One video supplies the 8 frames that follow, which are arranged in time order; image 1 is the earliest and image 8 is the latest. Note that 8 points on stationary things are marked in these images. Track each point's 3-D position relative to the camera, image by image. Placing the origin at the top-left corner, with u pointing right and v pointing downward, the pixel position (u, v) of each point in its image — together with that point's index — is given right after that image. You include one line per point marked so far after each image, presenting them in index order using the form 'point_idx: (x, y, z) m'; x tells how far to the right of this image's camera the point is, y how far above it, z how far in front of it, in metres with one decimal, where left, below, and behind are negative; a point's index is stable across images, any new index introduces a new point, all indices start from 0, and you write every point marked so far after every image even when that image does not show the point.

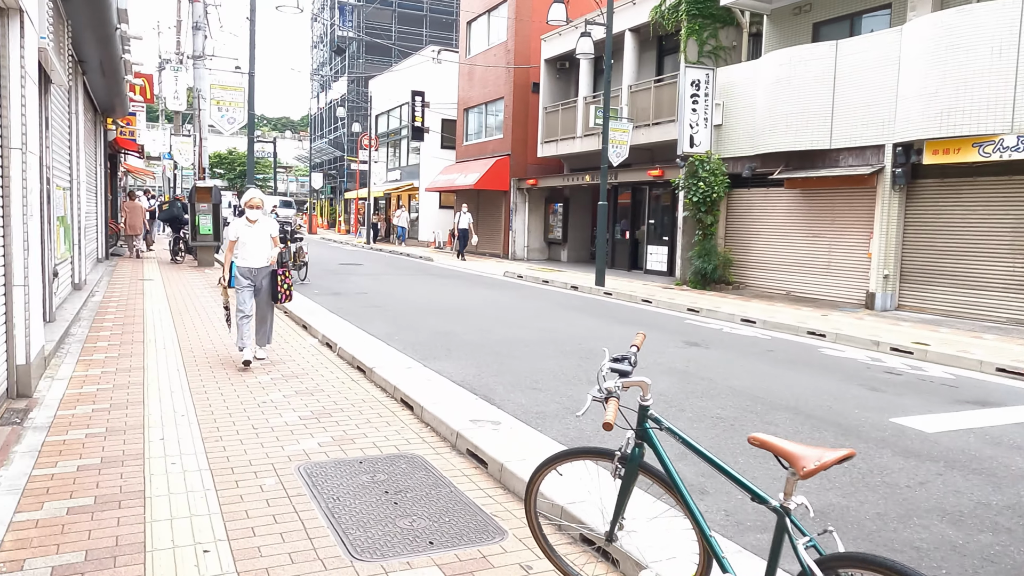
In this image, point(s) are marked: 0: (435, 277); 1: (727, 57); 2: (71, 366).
0: (-1.9, +0.3, +18.6) m
1: (+5.4, +5.9, +19.1) m
2: (-4.1, -0.7, +6.9) m
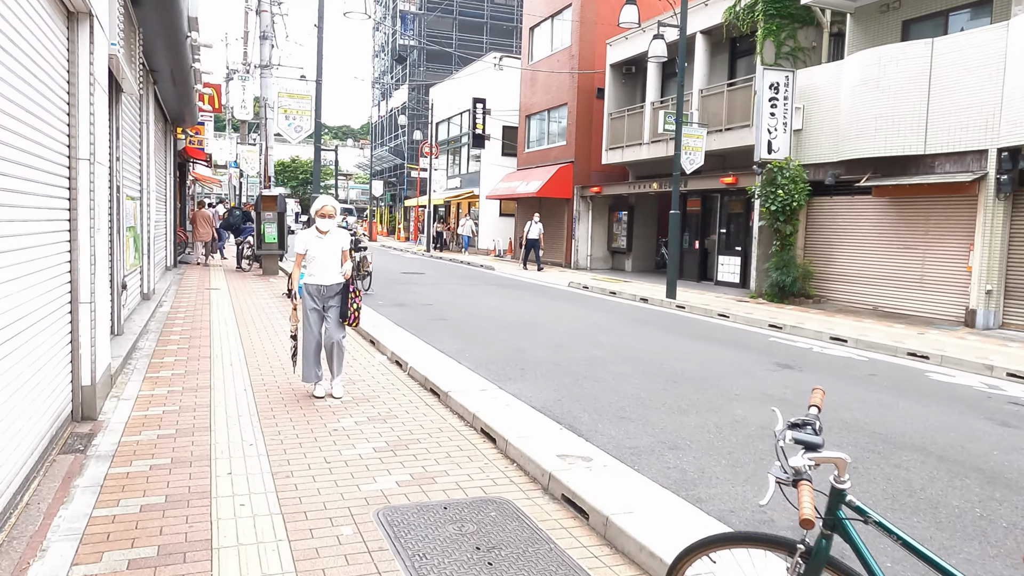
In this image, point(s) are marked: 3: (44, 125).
0: (-0.3, 0.0, +18.2) m
1: (+7.1, +5.6, +18.2) m
2: (-3.3, -0.9, +6.7) m
3: (-3.1, +1.0, +4.9) m
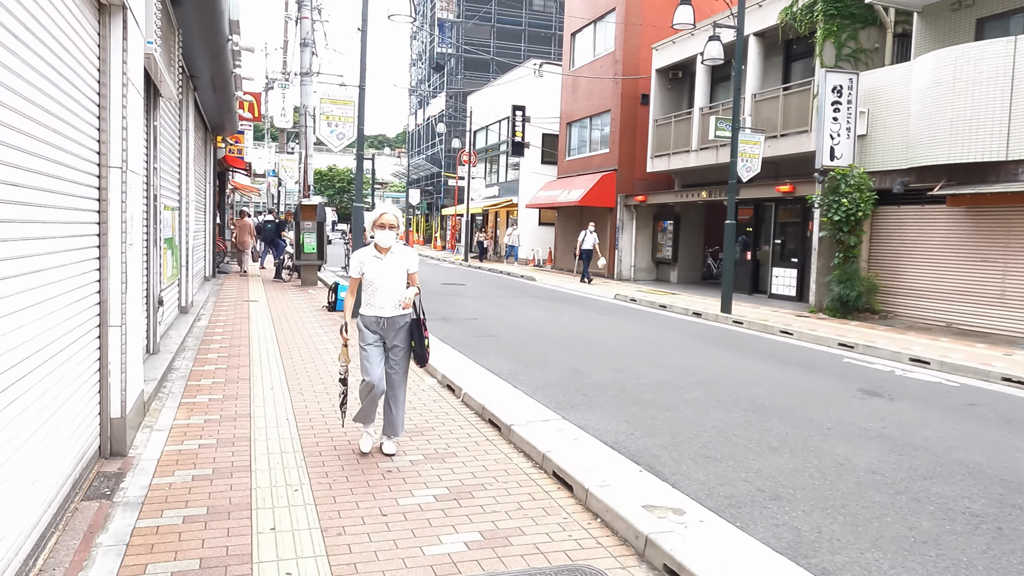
0: (+0.7, -0.3, +17.5) m
1: (+8.2, +5.2, +17.2) m
2: (-2.8, -1.0, +6.2) m
3: (-2.6, +0.9, +4.4) m
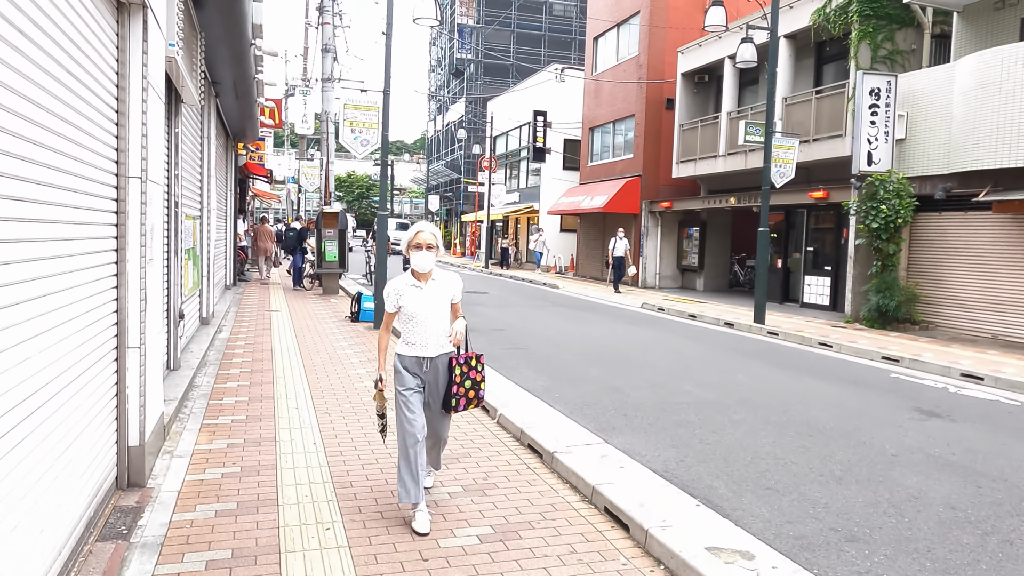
0: (+1.3, -0.5, +17.1) m
1: (+8.7, +5.0, +16.7) m
2: (-2.5, -1.1, +5.8) m
3: (-2.3, +0.8, +4.1) m
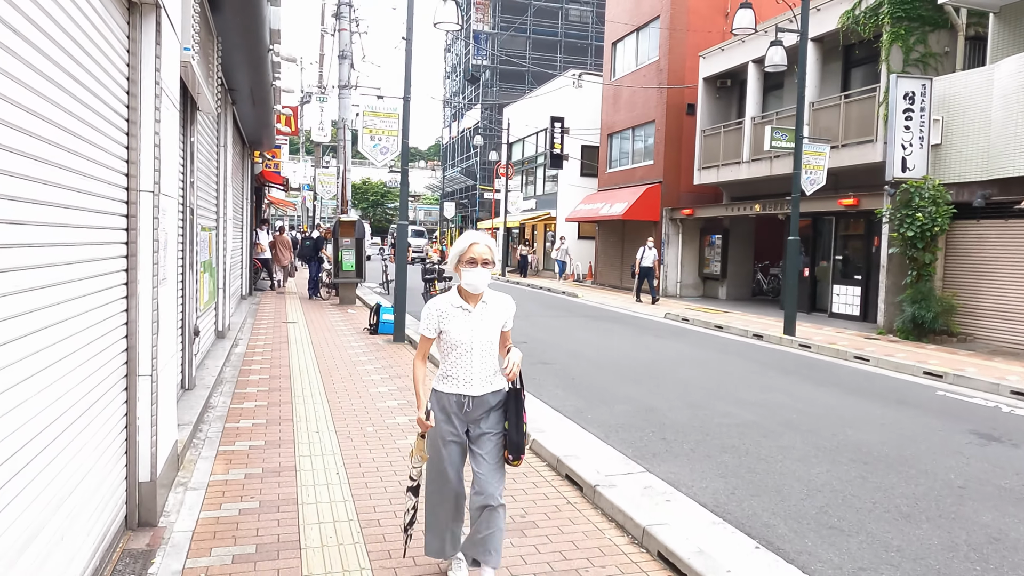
0: (+1.8, -0.7, +16.7) m
1: (+9.2, +4.8, +16.2) m
2: (-2.2, -1.3, +5.5) m
3: (-2.1, +0.7, +3.7) m
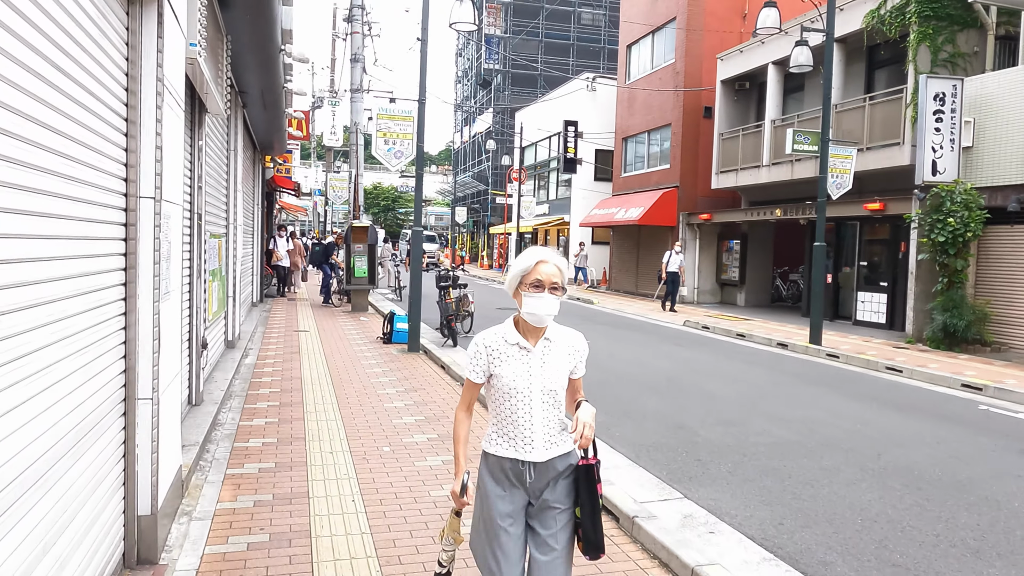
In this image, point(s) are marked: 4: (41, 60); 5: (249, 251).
0: (+2.1, -0.9, +16.2) m
1: (+9.5, +4.7, +15.7) m
2: (-2.0, -1.4, +5.1) m
3: (-1.9, +0.6, +3.4) m
4: (-1.8, +0.9, +2.8) m
5: (-5.6, +0.8, +15.8) m
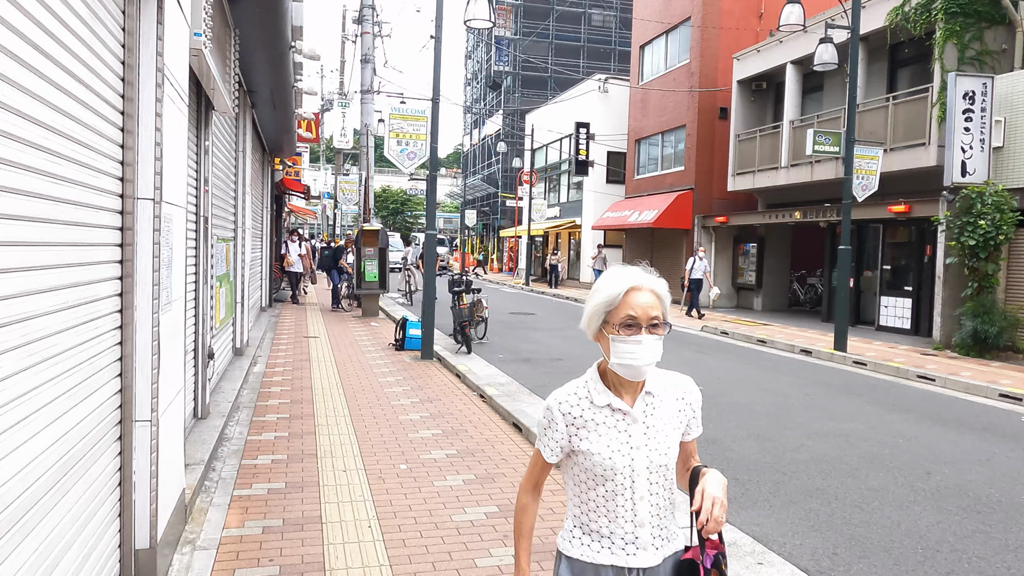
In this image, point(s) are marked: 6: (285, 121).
0: (+2.4, -1.0, +15.8) m
1: (+9.8, +4.6, +15.2) m
2: (-1.8, -1.4, +4.7) m
3: (-1.7, +0.6, +3.0) m
4: (-1.6, +0.8, +2.4) m
5: (-5.3, +0.7, +15.5) m
6: (-4.1, +2.9, +13.3) m
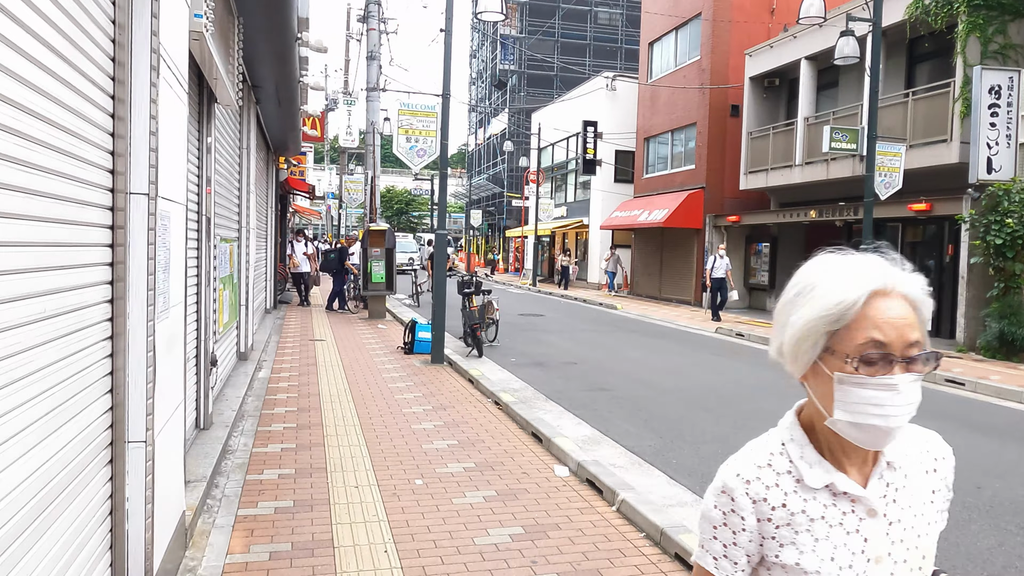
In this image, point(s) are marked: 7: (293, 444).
0: (+2.6, -1.0, +15.4) m
1: (+10.0, +4.6, +14.8) m
2: (-1.7, -1.4, +4.4) m
3: (-1.6, +0.5, +2.6) m
4: (-1.5, +0.8, +2.1) m
5: (-5.0, +0.6, +15.1) m
6: (-3.9, +2.9, +13.0) m
7: (-1.9, -1.3, +6.4) m
